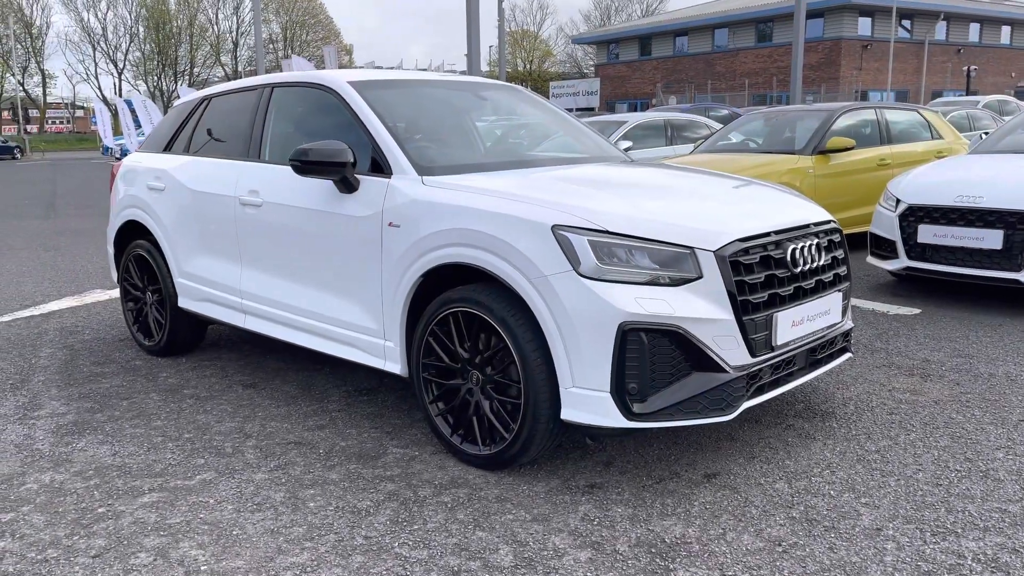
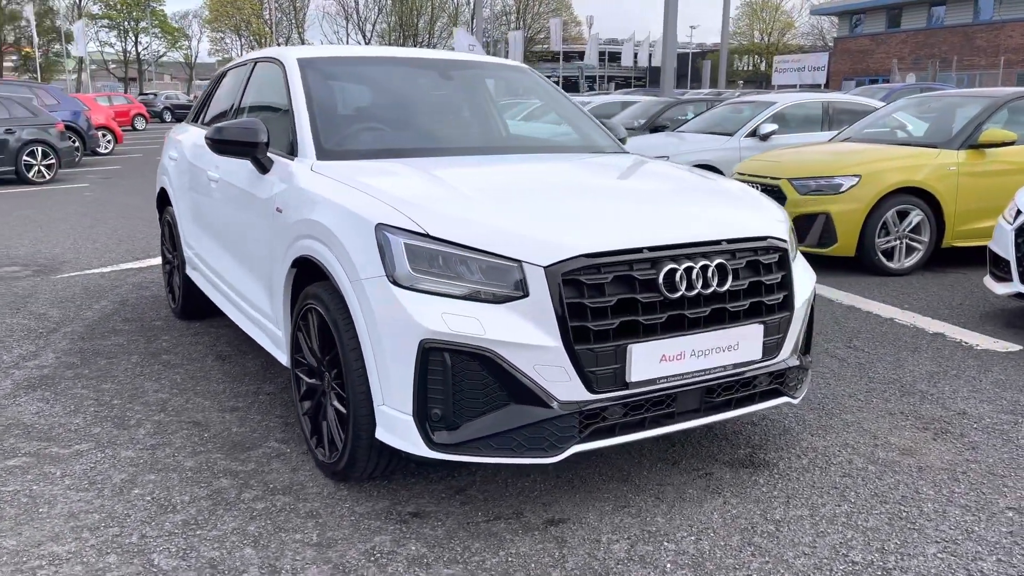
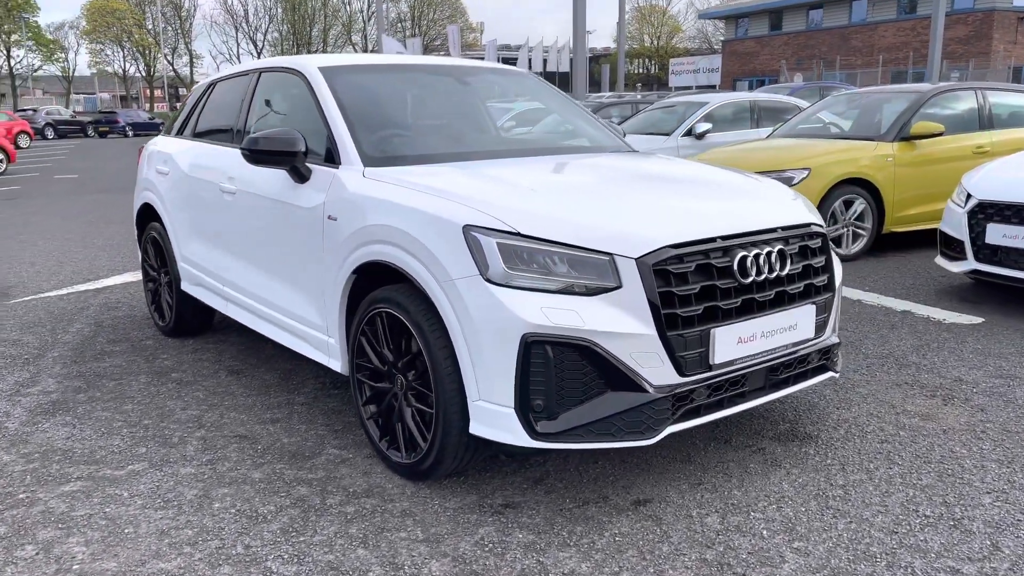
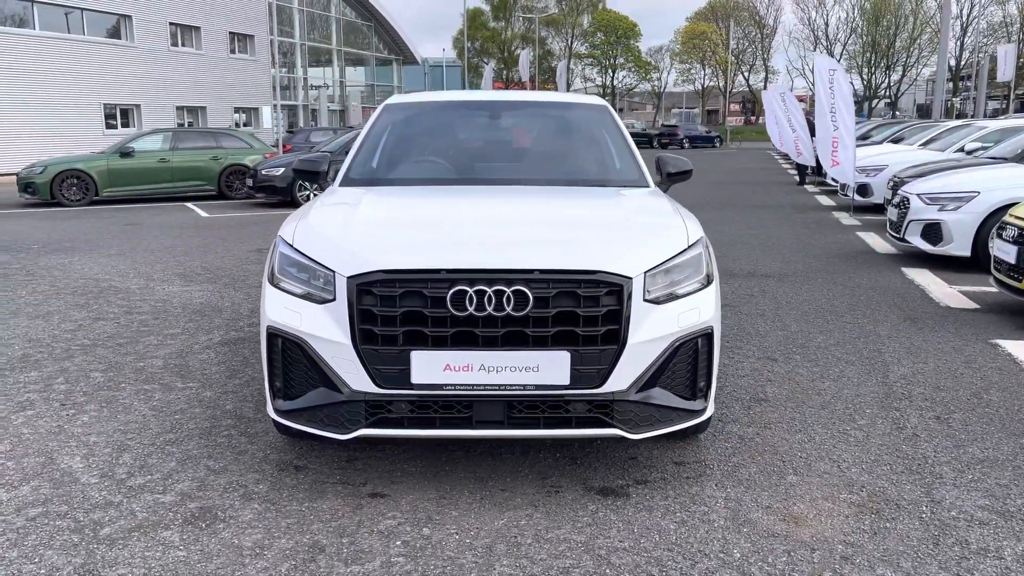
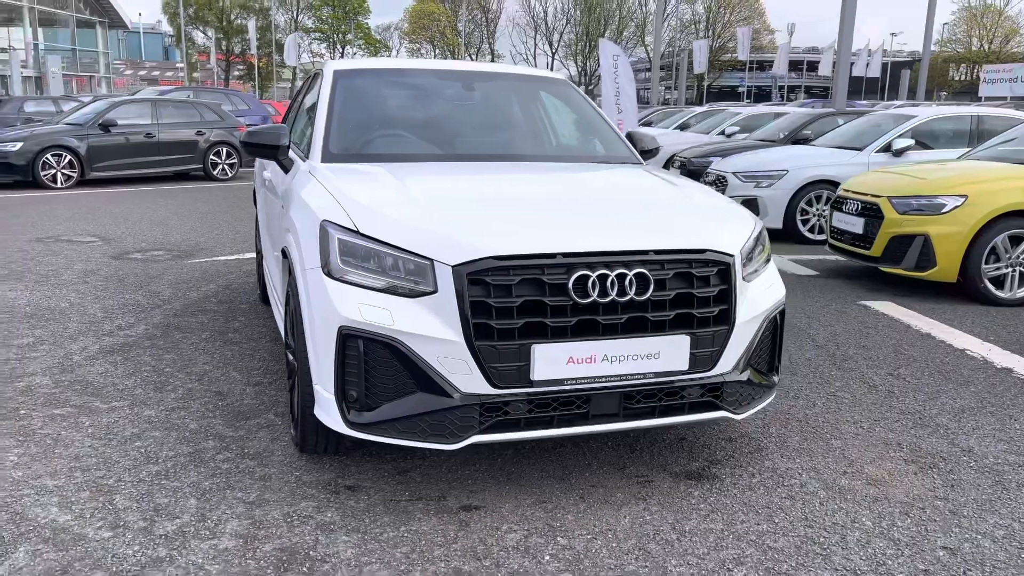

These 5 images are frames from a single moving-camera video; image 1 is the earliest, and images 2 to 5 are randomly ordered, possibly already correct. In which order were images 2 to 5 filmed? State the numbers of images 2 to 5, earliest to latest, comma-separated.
3, 2, 5, 4
